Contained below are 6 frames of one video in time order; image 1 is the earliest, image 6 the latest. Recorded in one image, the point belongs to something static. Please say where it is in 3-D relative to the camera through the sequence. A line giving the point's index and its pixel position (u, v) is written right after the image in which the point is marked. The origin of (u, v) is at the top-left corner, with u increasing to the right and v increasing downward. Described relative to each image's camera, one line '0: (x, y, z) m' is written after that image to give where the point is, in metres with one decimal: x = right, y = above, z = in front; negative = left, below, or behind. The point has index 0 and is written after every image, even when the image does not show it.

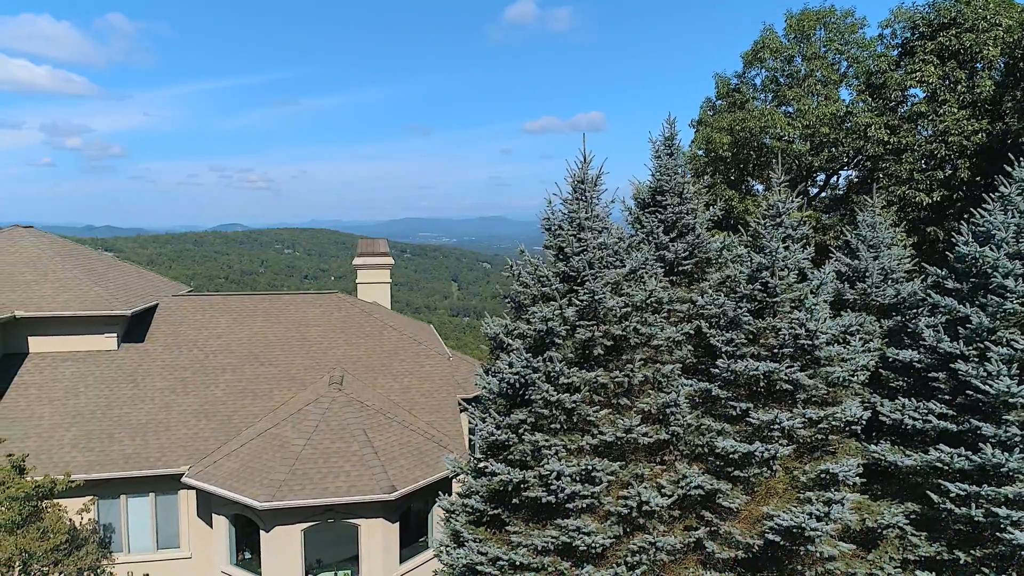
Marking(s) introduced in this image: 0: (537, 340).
0: (+0.4, -0.6, +9.4) m
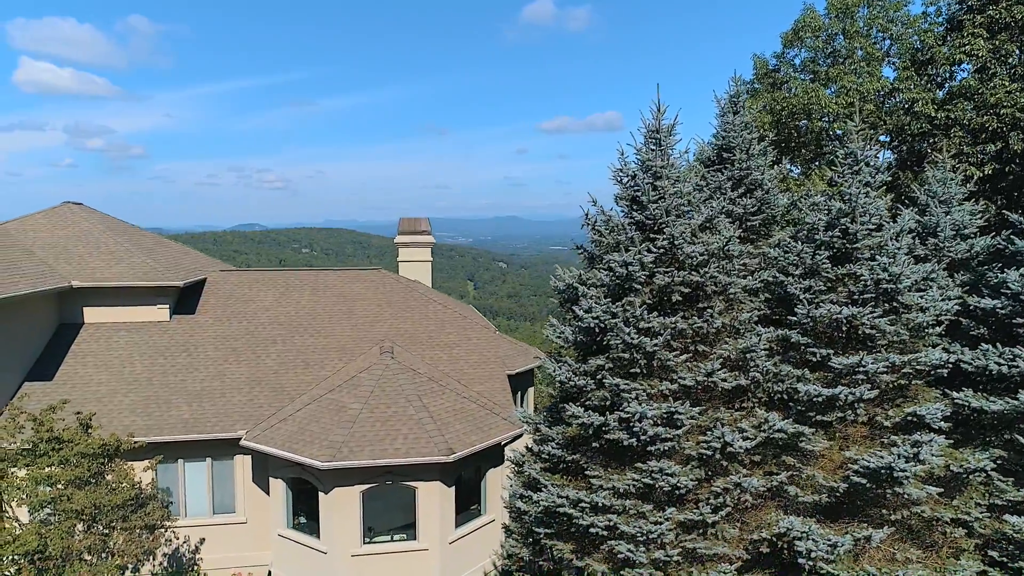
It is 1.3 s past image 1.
0: (+1.4, 0.0, +9.4) m
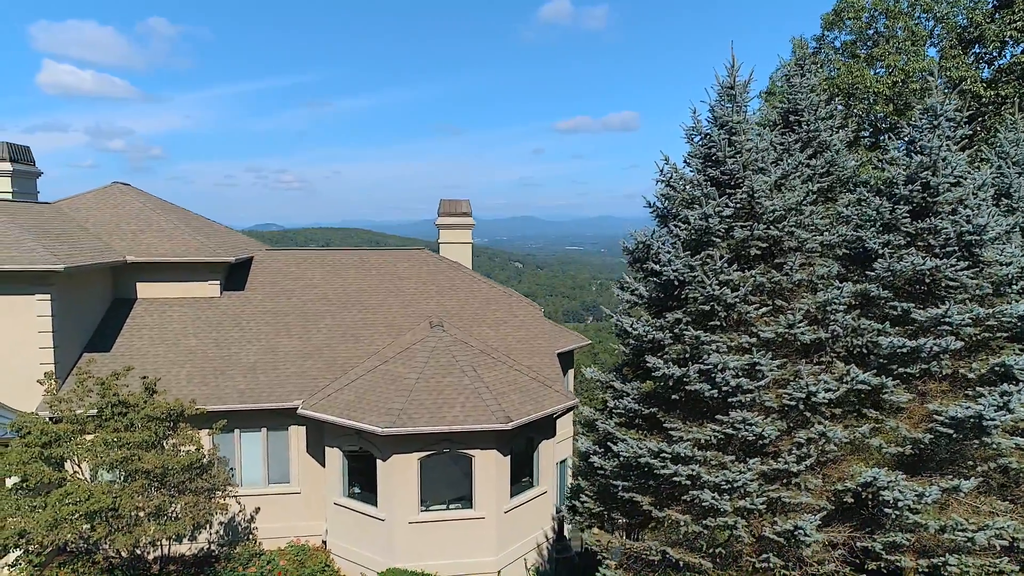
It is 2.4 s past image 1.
0: (+2.3, +0.6, +9.4) m
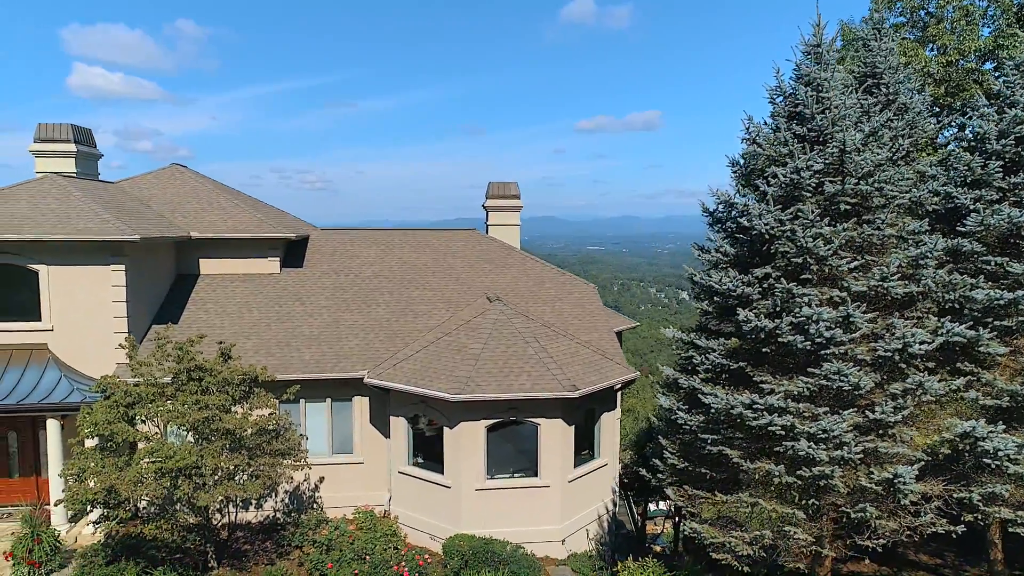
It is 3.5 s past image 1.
0: (+3.4, +1.2, +9.4) m
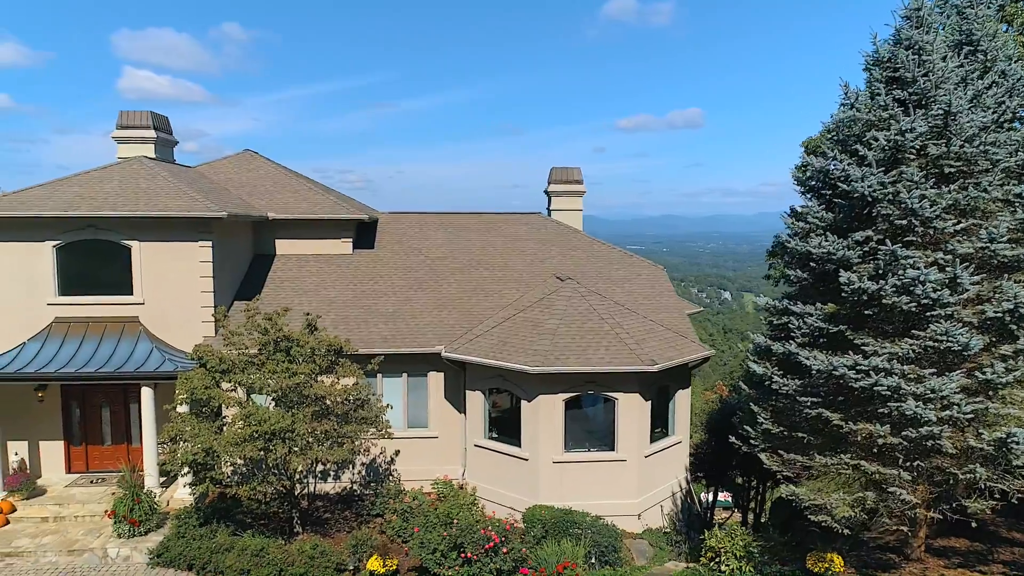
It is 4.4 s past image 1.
0: (+4.7, +1.6, +9.4) m
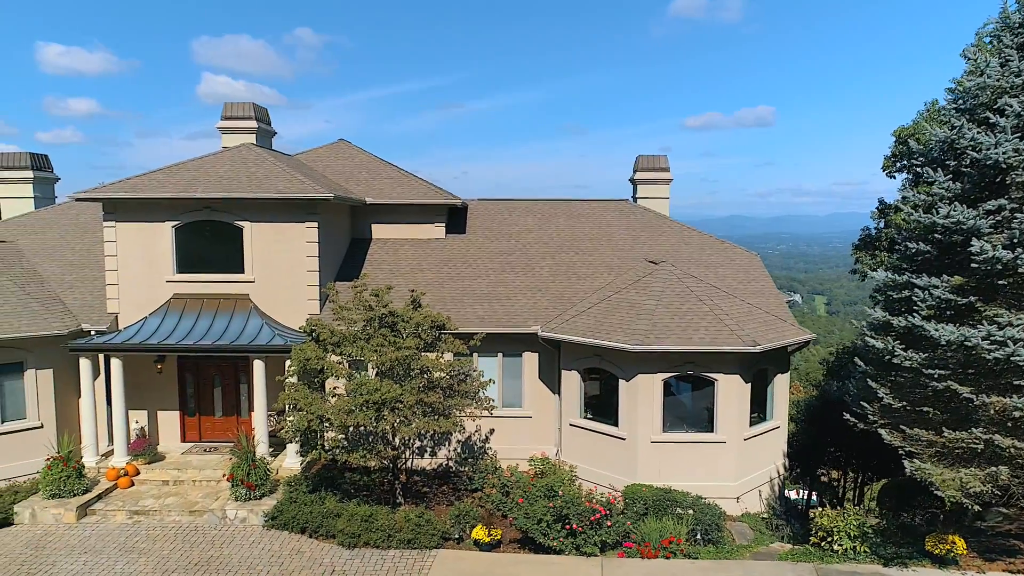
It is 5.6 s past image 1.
0: (+6.2, +2.0, +9.1) m
